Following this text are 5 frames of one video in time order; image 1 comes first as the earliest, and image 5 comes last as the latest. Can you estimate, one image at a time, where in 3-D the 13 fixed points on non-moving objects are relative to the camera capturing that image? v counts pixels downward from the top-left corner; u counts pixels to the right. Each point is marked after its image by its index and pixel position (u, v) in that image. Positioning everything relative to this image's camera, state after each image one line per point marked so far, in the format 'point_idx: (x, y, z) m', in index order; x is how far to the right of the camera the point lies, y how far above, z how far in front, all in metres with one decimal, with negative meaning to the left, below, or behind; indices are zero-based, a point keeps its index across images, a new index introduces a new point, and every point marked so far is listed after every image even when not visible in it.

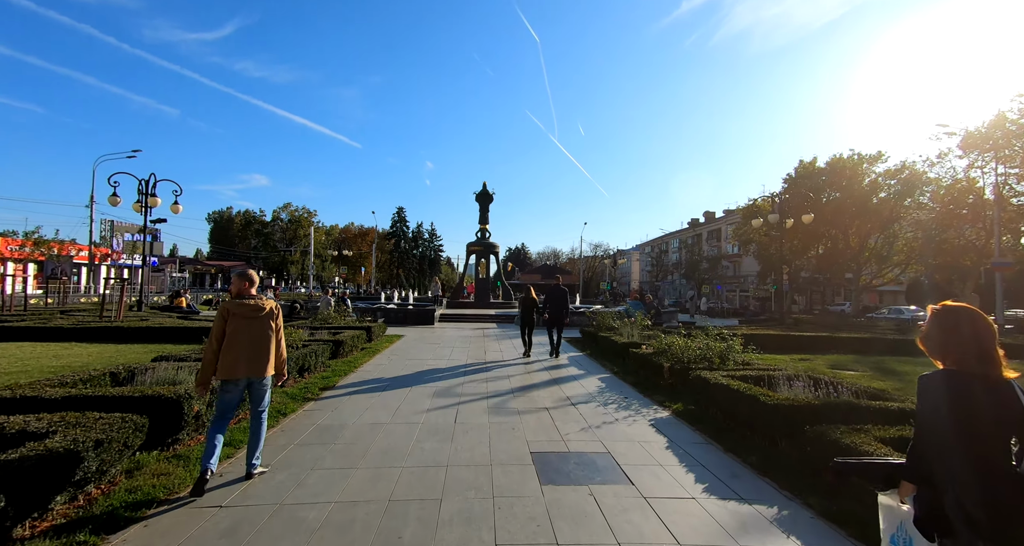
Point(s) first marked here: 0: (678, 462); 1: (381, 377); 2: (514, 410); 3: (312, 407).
0: (+1.7, -1.9, +4.4) m
1: (-2.5, -2.0, +8.7) m
2: (0.0, -1.9, +6.3) m
3: (-2.8, -1.9, +6.2) m
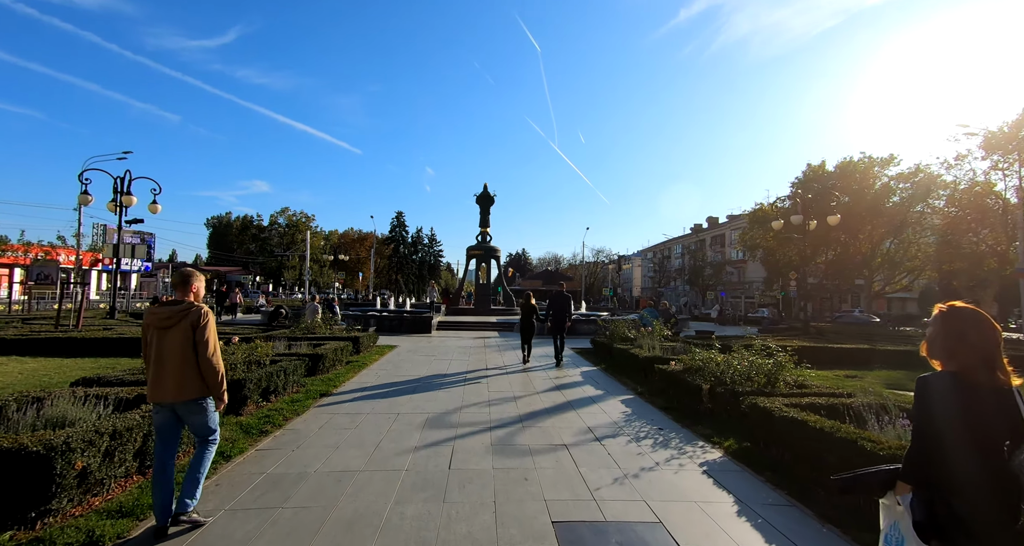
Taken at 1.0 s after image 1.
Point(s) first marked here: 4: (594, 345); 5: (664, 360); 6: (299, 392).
0: (+1.8, -1.9, +3.1) m
1: (-2.4, -2.0, +7.4) m
2: (+0.1, -2.0, +5.0) m
3: (-2.7, -1.9, +4.9) m
4: (+2.4, -2.1, +13.1) m
5: (+2.9, -1.7, +8.5) m
6: (-3.4, -1.9, +7.1) m
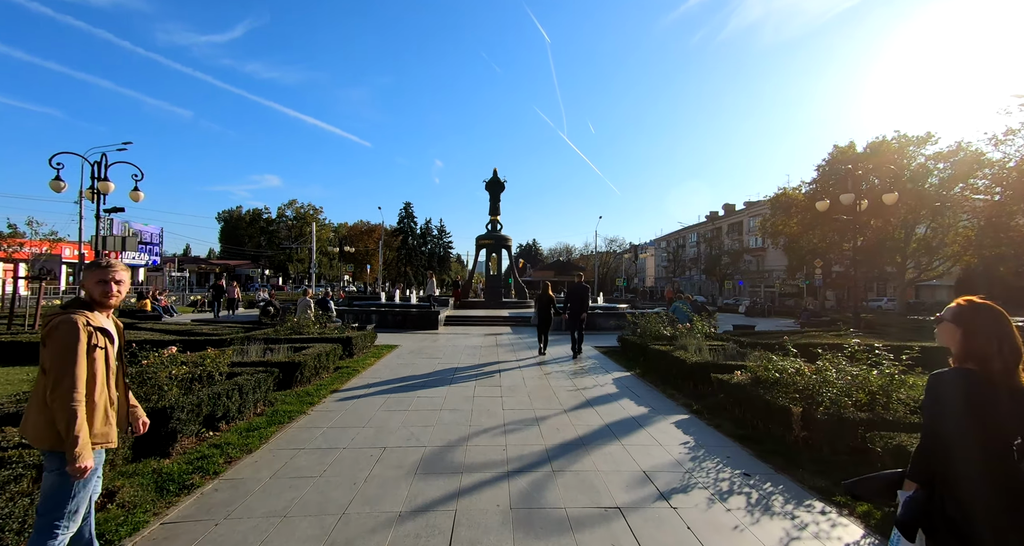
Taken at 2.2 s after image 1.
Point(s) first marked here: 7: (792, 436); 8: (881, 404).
0: (+2.0, -1.8, +1.5) m
1: (-2.2, -1.9, +5.8) m
2: (+0.4, -1.8, +3.4) m
3: (-2.5, -1.8, +3.4) m
4: (+2.8, -1.8, +11.4) m
5: (+3.2, -1.5, +6.9) m
6: (-3.1, -1.8, +5.6) m
7: (+3.0, -1.8, +4.8) m
8: (+4.0, -1.4, +4.8) m
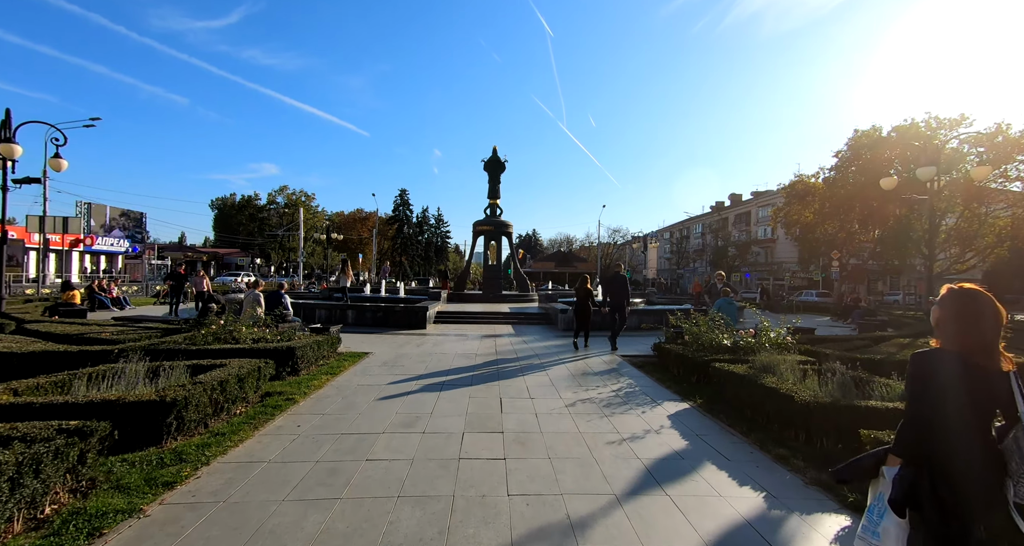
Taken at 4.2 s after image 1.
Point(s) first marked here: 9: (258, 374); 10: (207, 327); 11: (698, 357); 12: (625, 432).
0: (+2.1, -1.8, -1.2) m
1: (-2.1, -1.7, +3.1) m
2: (+0.5, -1.8, +0.7) m
3: (-2.4, -1.7, +0.7) m
4: (+2.9, -1.6, +8.8) m
5: (+3.3, -1.3, +4.2) m
6: (-3.0, -1.6, +2.9) m
7: (+3.1, -1.7, +2.1) m
8: (+4.1, -1.3, +2.1) m
9: (-3.4, -1.3, +6.0) m
10: (-5.2, -0.9, +7.7) m
11: (+3.0, -1.4, +7.3) m
12: (+1.3, -1.8, +5.0) m
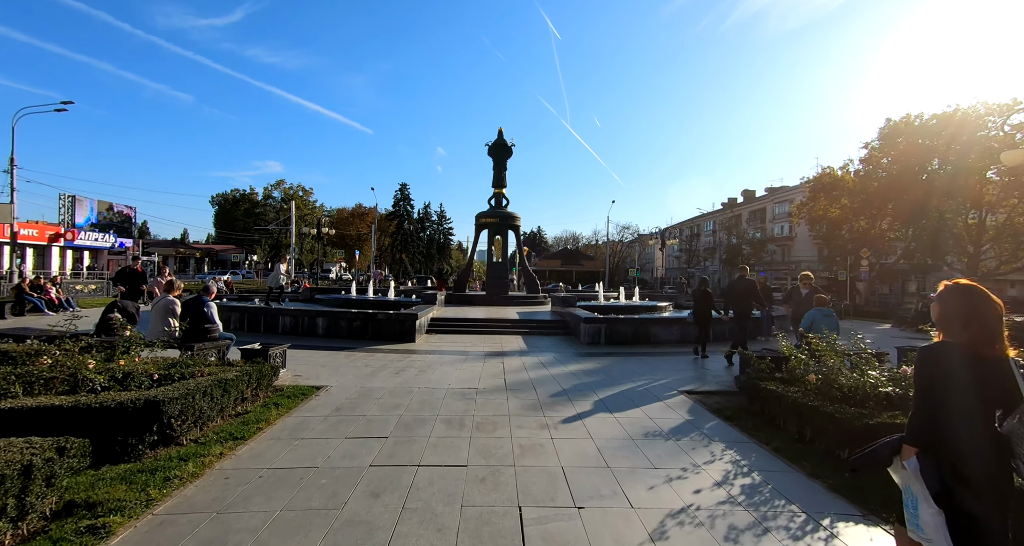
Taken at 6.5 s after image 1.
0: (+2.2, -1.8, -4.2) m
1: (-1.9, -1.7, +0.2) m
2: (+0.7, -1.8, -2.3) m
3: (-2.2, -1.7, -2.3) m
4: (+3.1, -1.6, +5.8) m
5: (+3.5, -1.4, +1.2) m
6: (-2.8, -1.6, -0.1) m
7: (+3.3, -1.7, -0.9) m
8: (+4.3, -1.4, -0.9) m
9: (-3.1, -1.3, +3.0) m
10: (-4.9, -0.9, +4.7) m
11: (+3.2, -1.4, +4.3) m
12: (+1.5, -1.8, +2.0) m
